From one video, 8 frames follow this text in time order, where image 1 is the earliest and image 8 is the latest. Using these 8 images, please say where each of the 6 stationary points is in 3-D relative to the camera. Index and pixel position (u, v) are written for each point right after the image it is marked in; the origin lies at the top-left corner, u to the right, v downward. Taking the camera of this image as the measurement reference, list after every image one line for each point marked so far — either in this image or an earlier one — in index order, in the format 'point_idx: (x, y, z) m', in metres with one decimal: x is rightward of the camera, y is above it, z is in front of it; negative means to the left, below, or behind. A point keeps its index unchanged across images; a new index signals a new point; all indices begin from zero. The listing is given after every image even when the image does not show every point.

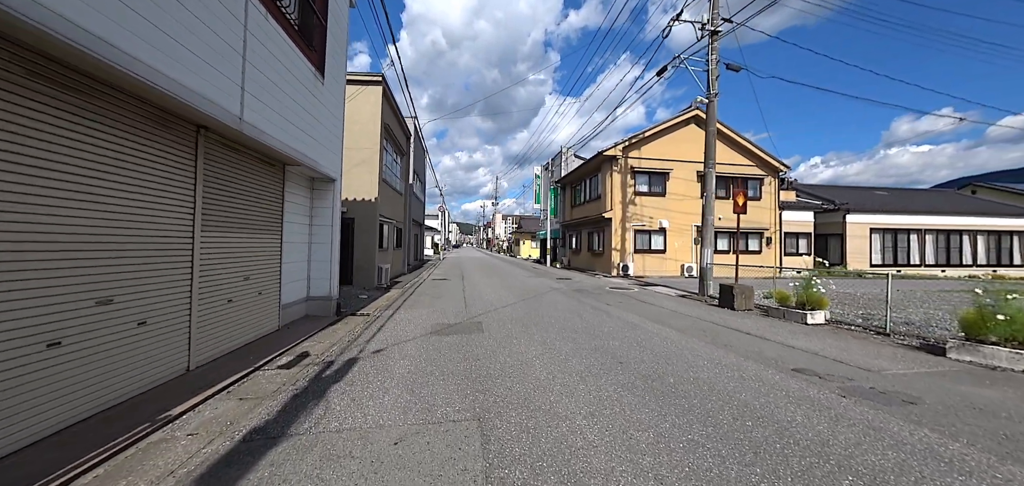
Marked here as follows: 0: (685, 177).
0: (+9.6, +3.7, +19.6) m
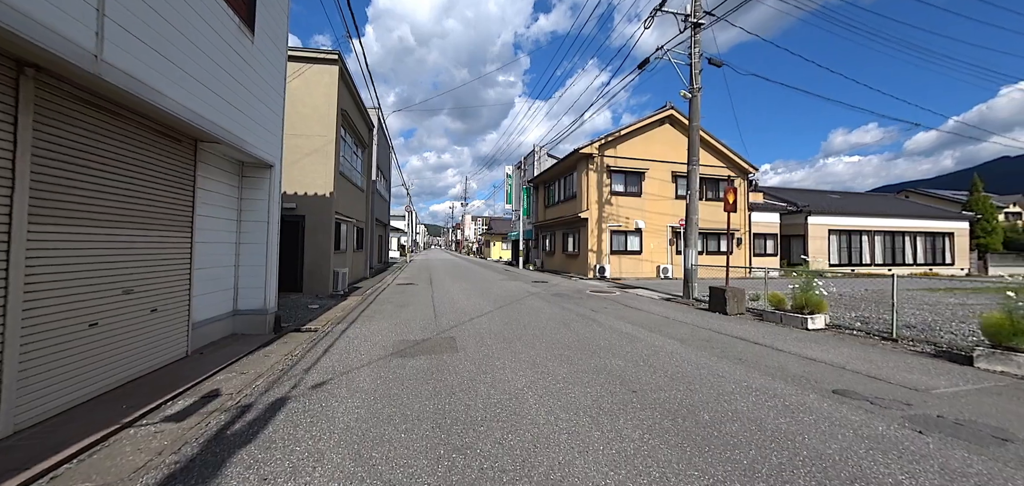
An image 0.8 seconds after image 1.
0: (+8.1, +3.7, +19.4) m
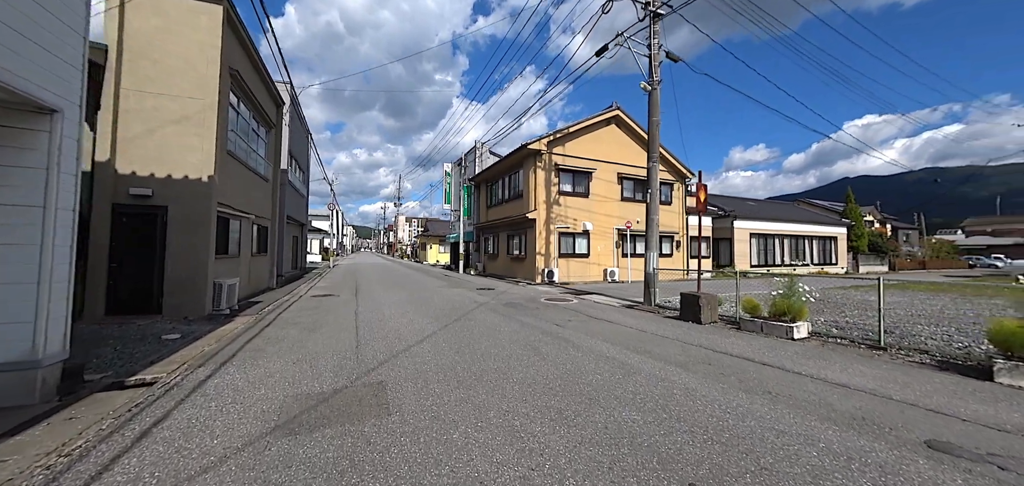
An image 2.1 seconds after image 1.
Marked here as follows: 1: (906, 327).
0: (+5.1, +3.5, +19.0) m
1: (+7.5, -1.6, +6.7) m
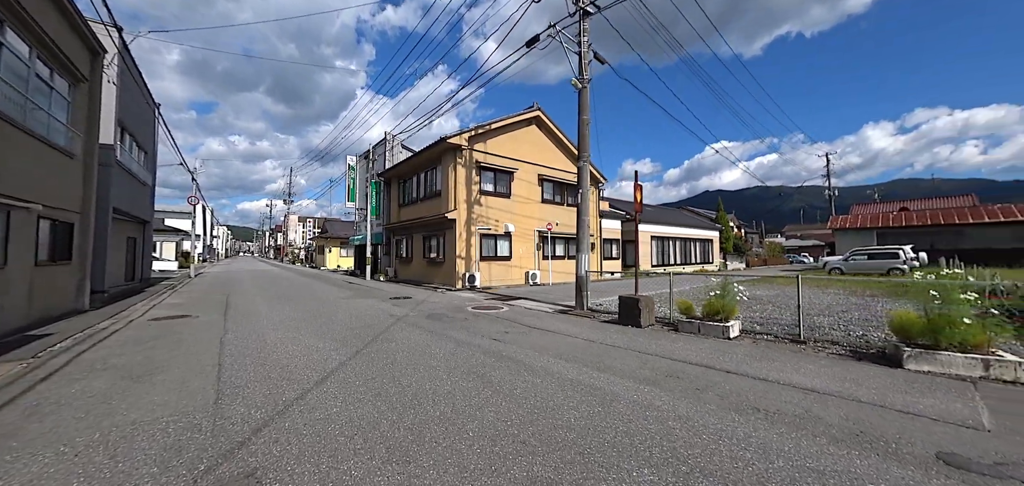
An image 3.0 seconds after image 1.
0: (+0.8, +3.4, +18.7) m
1: (+6.2, -1.6, +7.3) m
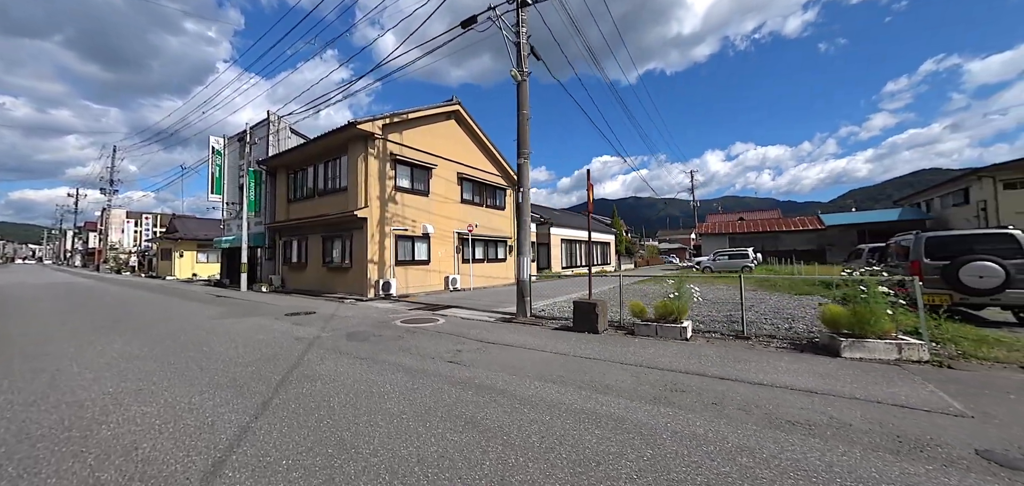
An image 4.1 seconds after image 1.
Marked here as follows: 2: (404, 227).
0: (-3.3, +3.3, +17.4) m
1: (+5.1, -1.6, +8.0) m
2: (-4.6, +0.7, +15.1) m
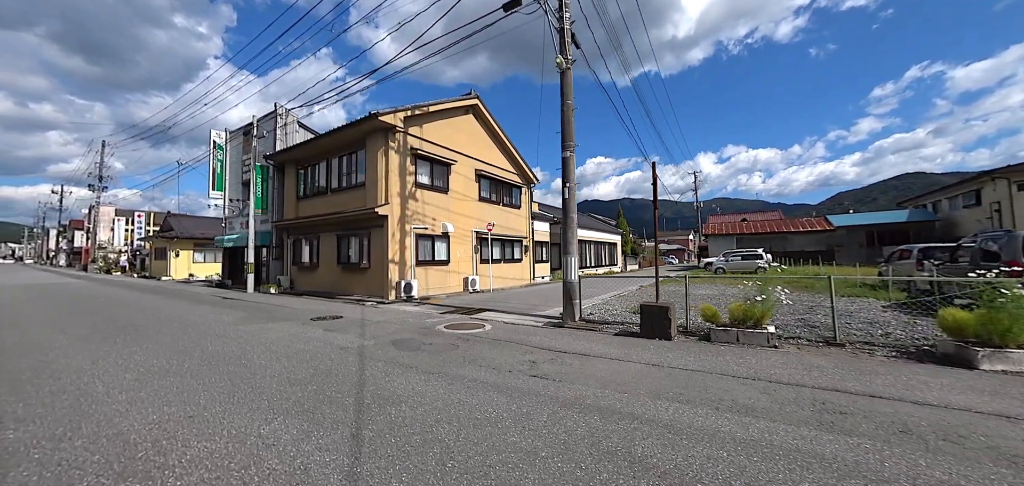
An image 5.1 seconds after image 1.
0: (-2.3, +3.3, +16.7) m
1: (+6.2, -1.6, +7.4) m
2: (-3.6, +0.7, +14.4) m
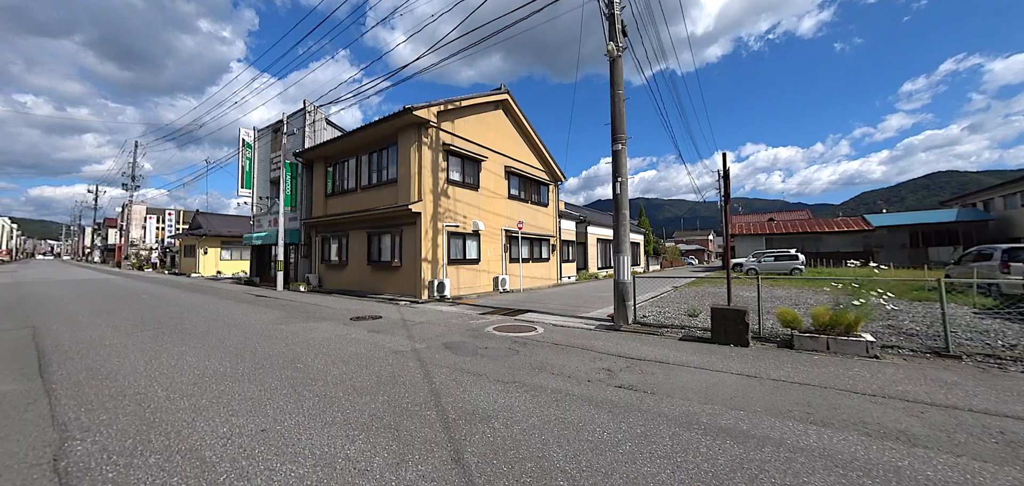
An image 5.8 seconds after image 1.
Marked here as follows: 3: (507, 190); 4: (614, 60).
0: (-0.8, +3.4, +16.3) m
1: (+7.3, -1.5, +6.7) m
2: (-2.2, +0.8, +14.0) m
3: (-0.2, +2.6, +17.0) m
4: (+2.5, +4.6, +8.8) m
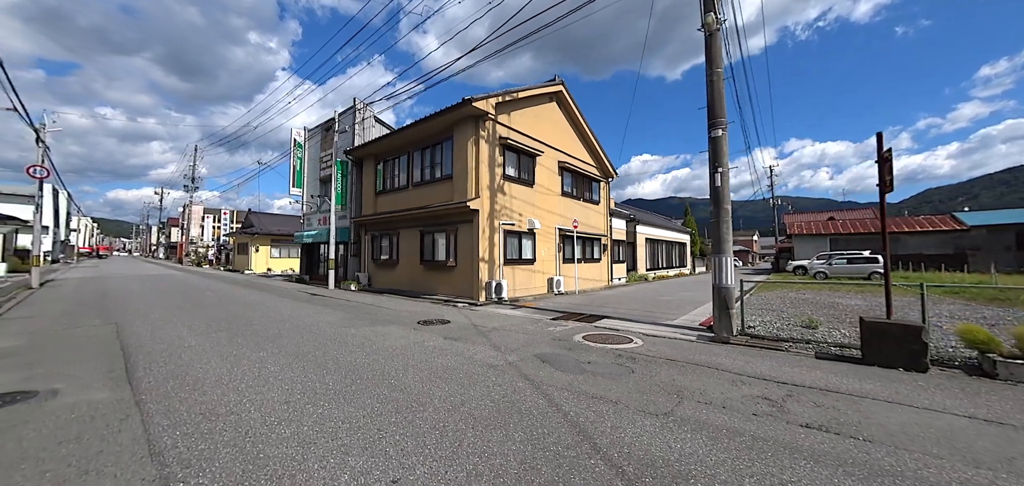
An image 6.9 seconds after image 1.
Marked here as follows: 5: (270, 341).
0: (+1.6, +3.4, +15.4) m
1: (+8.9, -1.5, +5.2) m
2: (0.0, +0.8, +13.3) m
3: (+2.3, +2.6, +16.1) m
4: (+4.4, +4.6, +7.7) m
5: (-3.9, -1.6, +5.6) m
